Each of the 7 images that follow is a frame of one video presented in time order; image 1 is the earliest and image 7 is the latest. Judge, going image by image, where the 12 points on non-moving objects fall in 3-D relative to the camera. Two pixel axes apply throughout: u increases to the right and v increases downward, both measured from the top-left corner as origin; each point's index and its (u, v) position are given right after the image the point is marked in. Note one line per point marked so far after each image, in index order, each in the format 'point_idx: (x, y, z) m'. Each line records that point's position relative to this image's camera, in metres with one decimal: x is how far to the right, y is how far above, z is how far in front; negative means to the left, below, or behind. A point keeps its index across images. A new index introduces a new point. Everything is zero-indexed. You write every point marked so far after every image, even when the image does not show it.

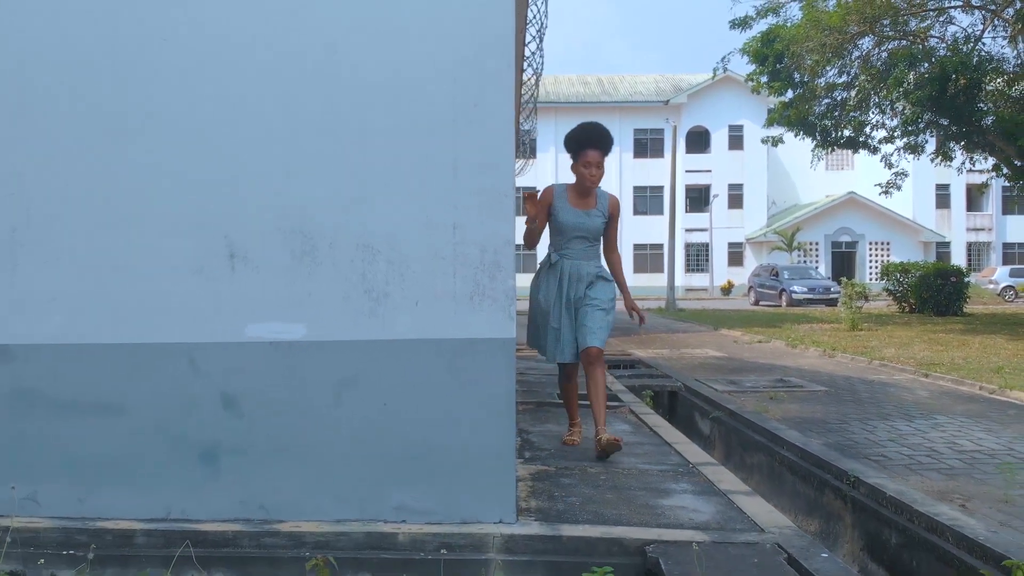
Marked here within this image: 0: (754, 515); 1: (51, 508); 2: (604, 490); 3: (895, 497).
0: (+0.9, -0.8, +3.7) m
1: (-1.5, -0.7, +3.4) m
2: (+0.4, -0.8, +4.1) m
3: (+1.5, -0.8, +4.1) m
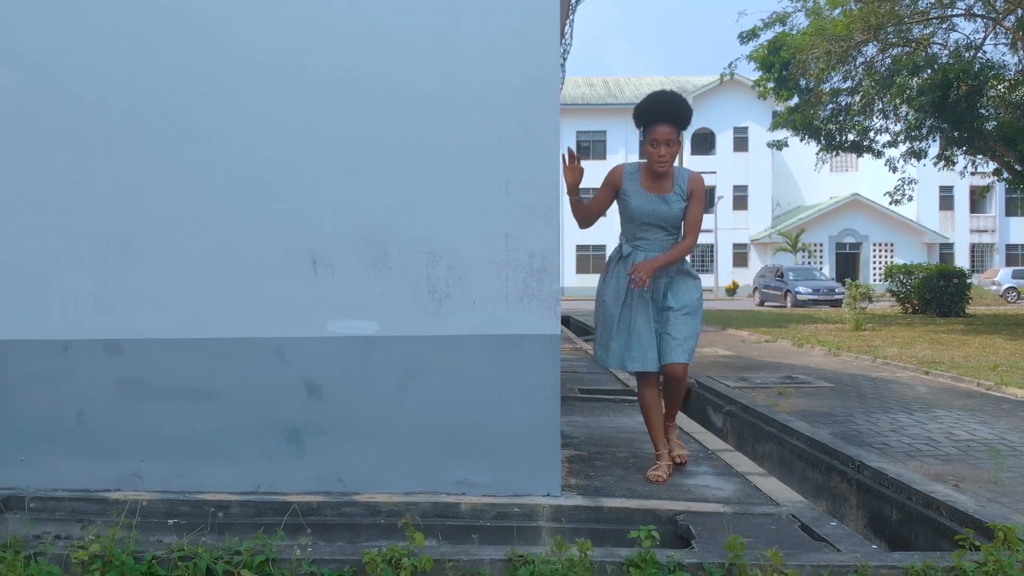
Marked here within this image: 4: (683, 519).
0: (+1.1, -0.8, +4.2) m
1: (-1.4, -0.7, +3.9) m
2: (+0.6, -0.8, +4.5) m
3: (+1.7, -0.8, +4.5) m
4: (+0.6, -0.8, +3.6) m
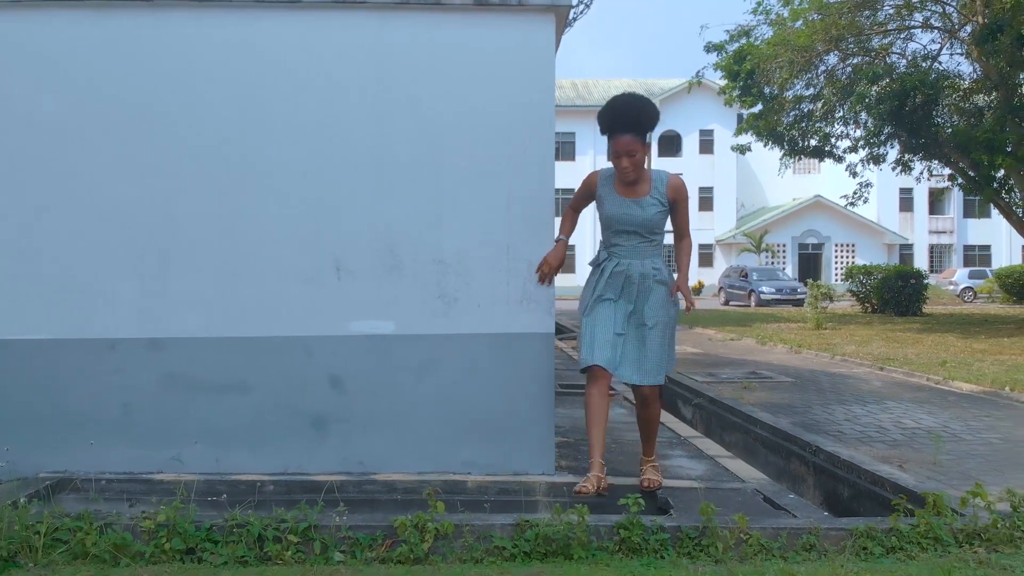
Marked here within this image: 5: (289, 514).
0: (+1.0, -0.8, +4.7) m
1: (-1.4, -0.8, +4.4) m
2: (+0.5, -0.8, +5.1) m
3: (+1.7, -0.9, +5.1) m
4: (+0.6, -0.8, +4.2) m
5: (-0.8, -0.8, +3.5) m
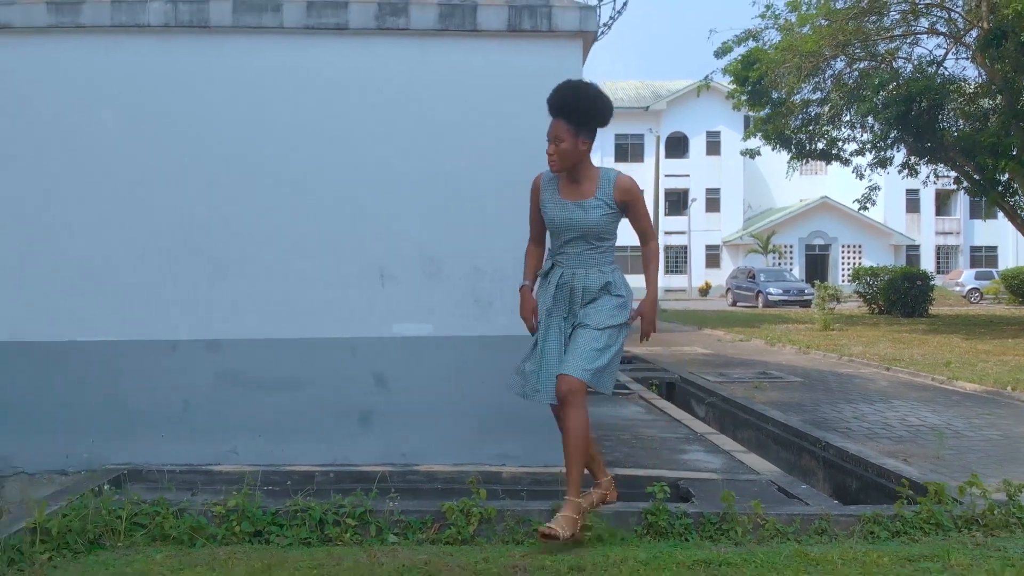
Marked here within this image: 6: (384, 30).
0: (+1.2, -0.9, +5.0) m
1: (-1.2, -0.8, +4.7) m
2: (+0.7, -0.9, +5.4) m
3: (+1.8, -0.9, +5.4) m
4: (+0.8, -0.9, +4.5) m
5: (-0.6, -0.8, +3.9) m
6: (-0.6, +1.2, +4.6) m
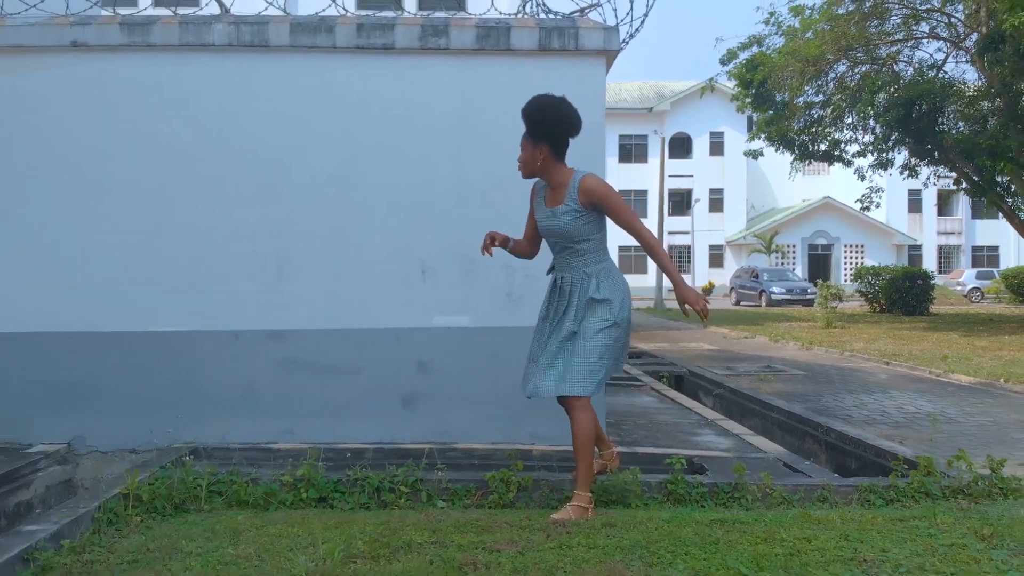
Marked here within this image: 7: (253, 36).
0: (+1.3, -0.8, +5.5) m
1: (-1.1, -0.8, +5.2) m
2: (+0.8, -0.8, +5.9) m
3: (+2.0, -0.9, +5.9) m
4: (+0.9, -0.8, +5.0) m
5: (-0.5, -0.8, +4.3) m
6: (-0.4, +1.2, +5.1) m
7: (-1.3, +1.2, +5.0) m
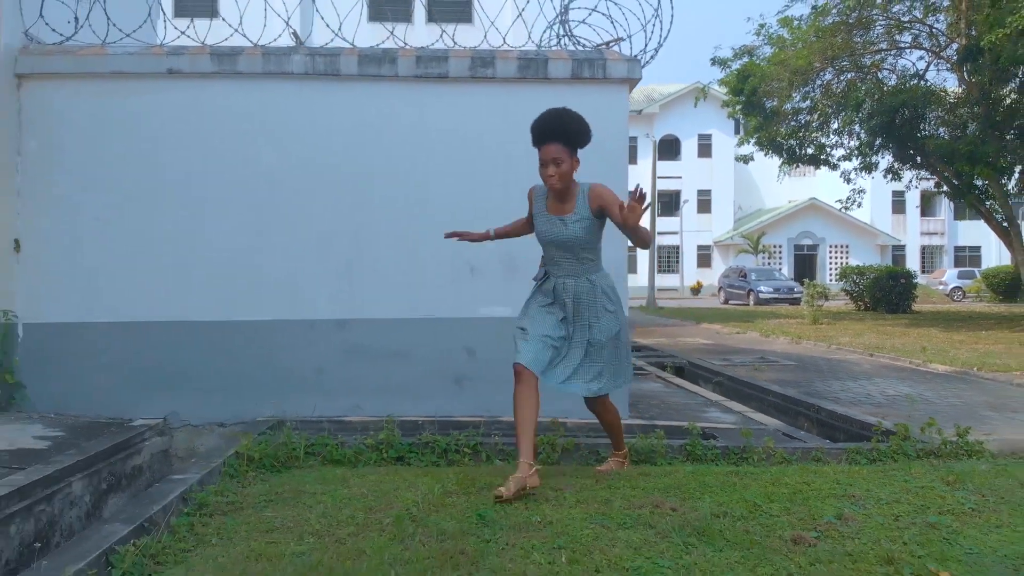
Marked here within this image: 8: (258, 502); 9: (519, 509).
0: (+1.5, -0.8, +6.3) m
1: (-0.9, -0.7, +6.0) m
2: (+1.0, -0.8, +6.7) m
3: (+2.2, -0.8, +6.7) m
4: (+1.1, -0.8, +5.8) m
5: (-0.3, -0.7, +5.1) m
6: (-0.2, +1.2, +5.9) m
7: (-1.1, +1.3, +5.9) m
8: (-1.0, -0.8, +4.0) m
9: (0.0, -0.8, +3.7) m
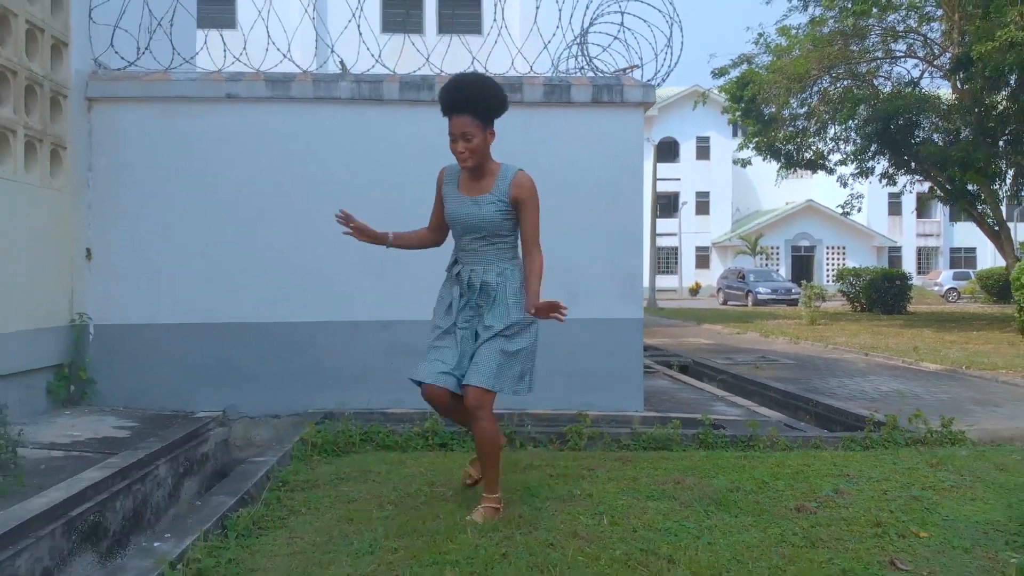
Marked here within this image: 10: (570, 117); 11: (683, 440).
0: (+1.7, -0.8, +6.9) m
1: (-0.7, -0.8, +6.6) m
2: (+1.2, -0.8, +7.3) m
3: (+2.3, -0.9, +7.4) m
4: (+1.3, -0.8, +6.4) m
5: (-0.1, -0.8, +5.8) m
6: (0.0, +1.2, +6.5) m
7: (-0.9, +1.2, +6.5) m
8: (-0.8, -0.9, +4.6) m
9: (+0.2, -0.8, +4.3) m
10: (+0.4, +1.1, +6.6) m
11: (+1.0, -0.9, +5.7) m
